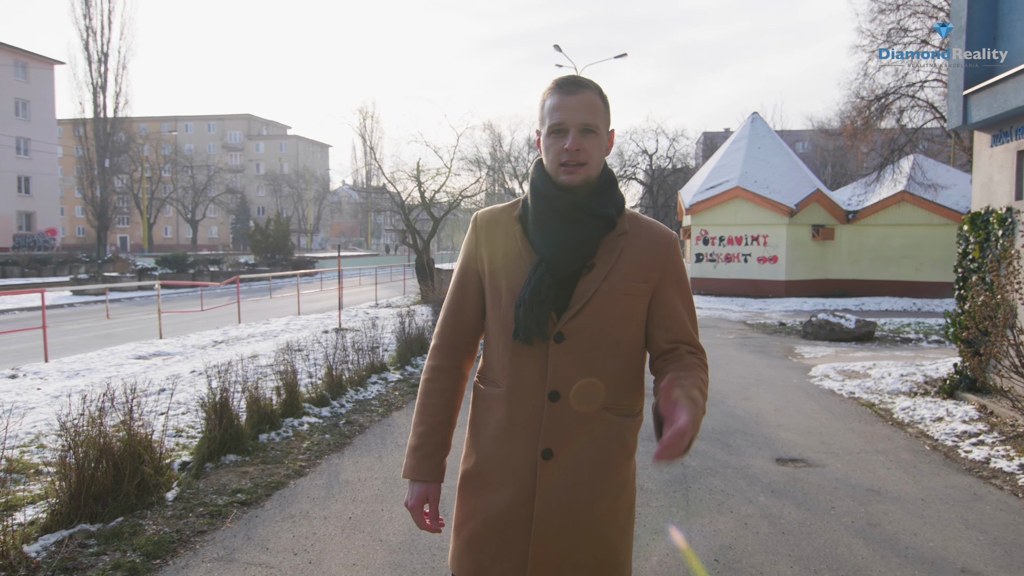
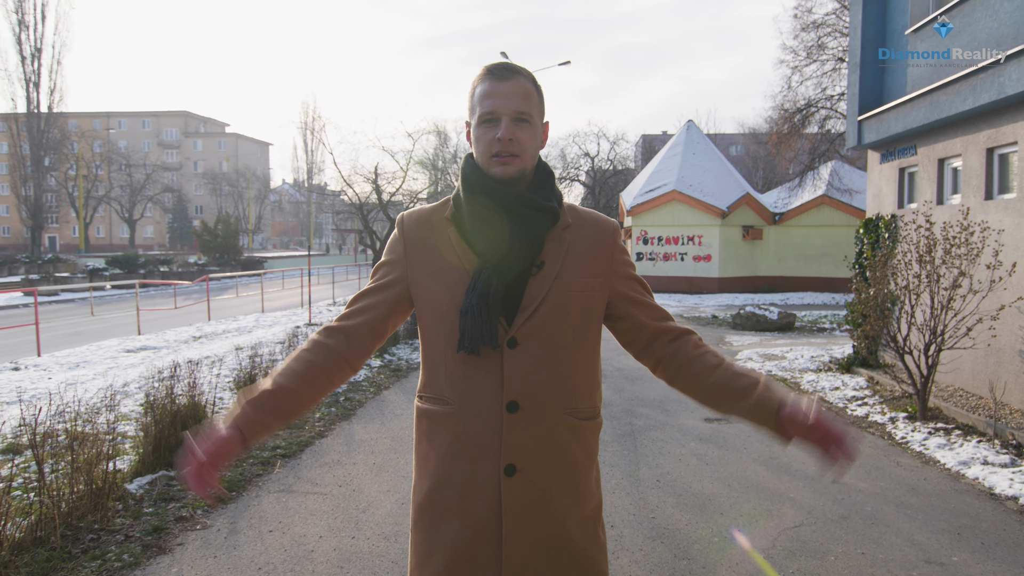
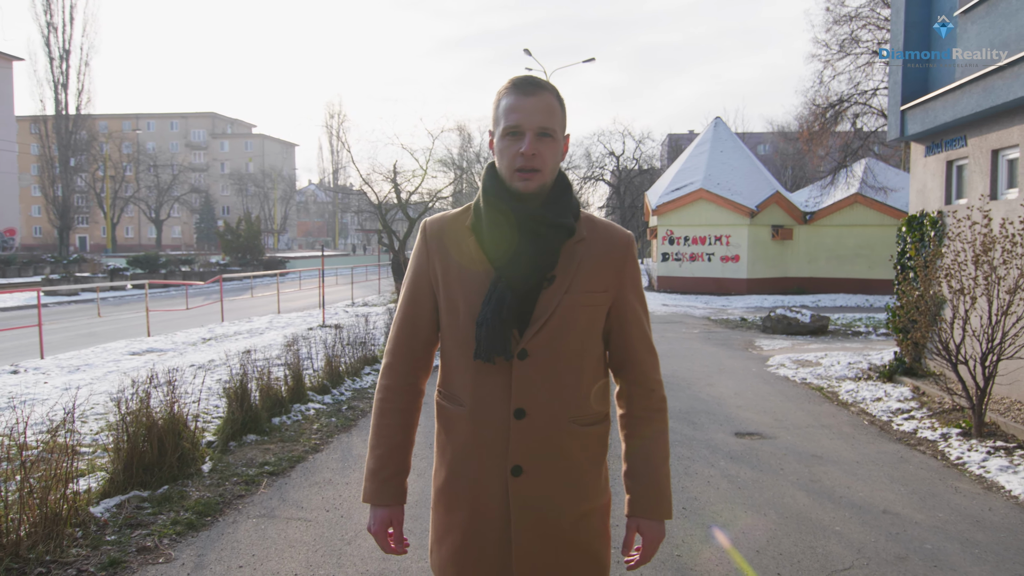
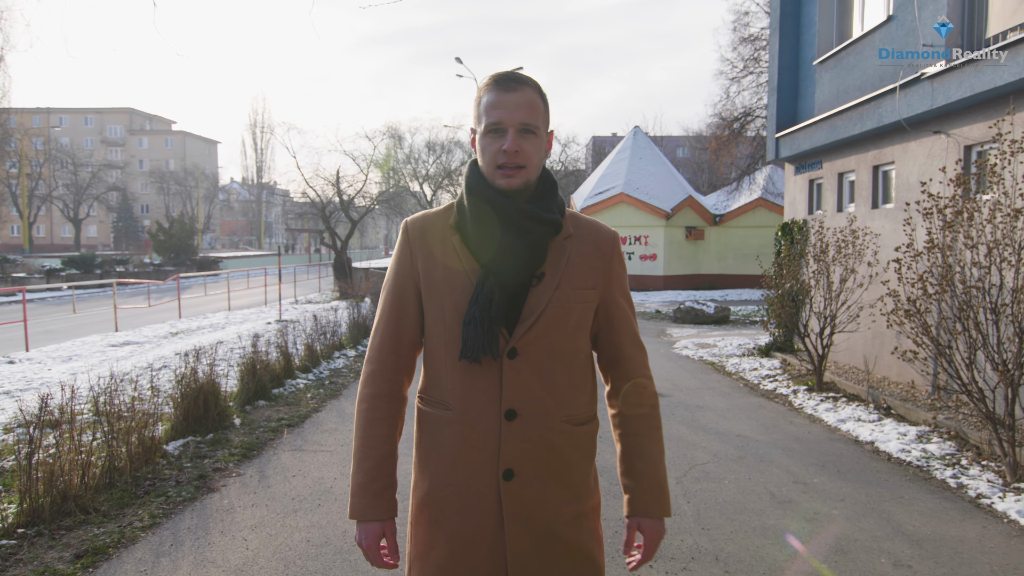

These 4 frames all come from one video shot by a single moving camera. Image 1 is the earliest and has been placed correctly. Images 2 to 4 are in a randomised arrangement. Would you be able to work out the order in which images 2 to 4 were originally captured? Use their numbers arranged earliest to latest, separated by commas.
3, 2, 4
